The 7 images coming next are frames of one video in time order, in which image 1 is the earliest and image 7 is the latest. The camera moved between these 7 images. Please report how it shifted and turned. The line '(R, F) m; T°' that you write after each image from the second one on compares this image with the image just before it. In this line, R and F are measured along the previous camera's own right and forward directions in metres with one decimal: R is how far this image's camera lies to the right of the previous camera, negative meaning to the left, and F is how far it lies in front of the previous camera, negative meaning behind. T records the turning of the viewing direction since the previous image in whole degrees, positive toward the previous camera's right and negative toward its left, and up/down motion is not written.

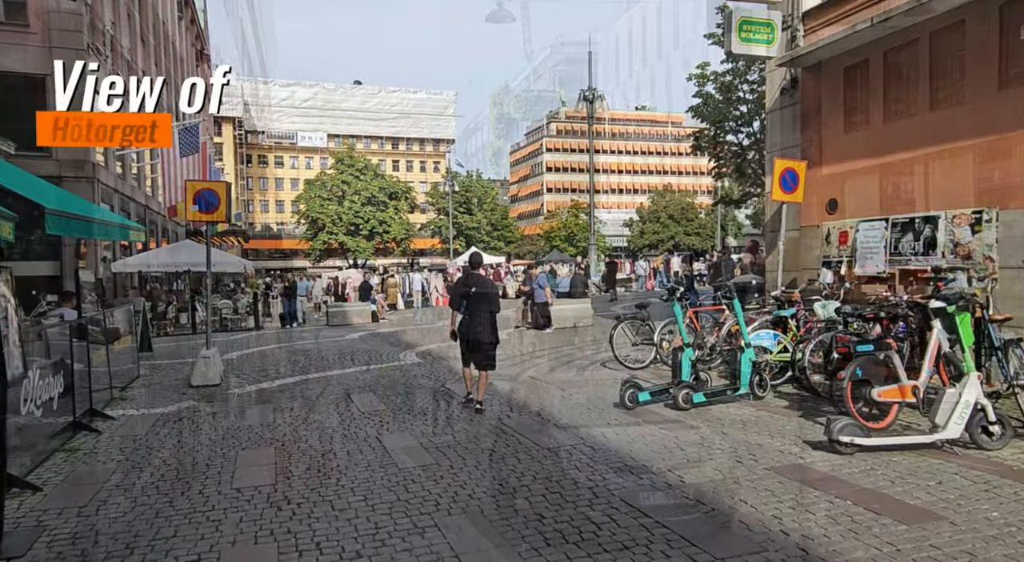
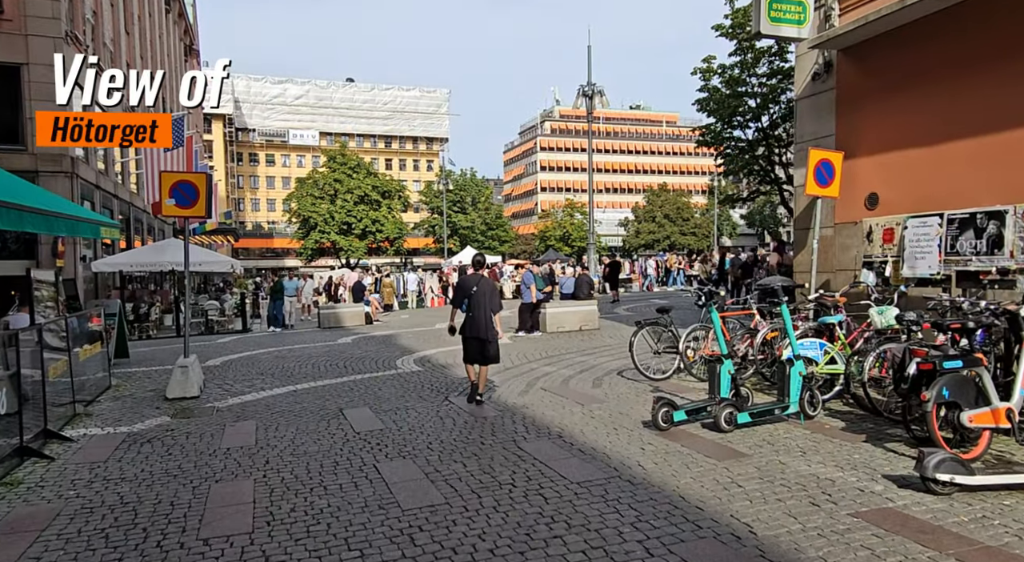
(-0.2, +0.9) m; +1°
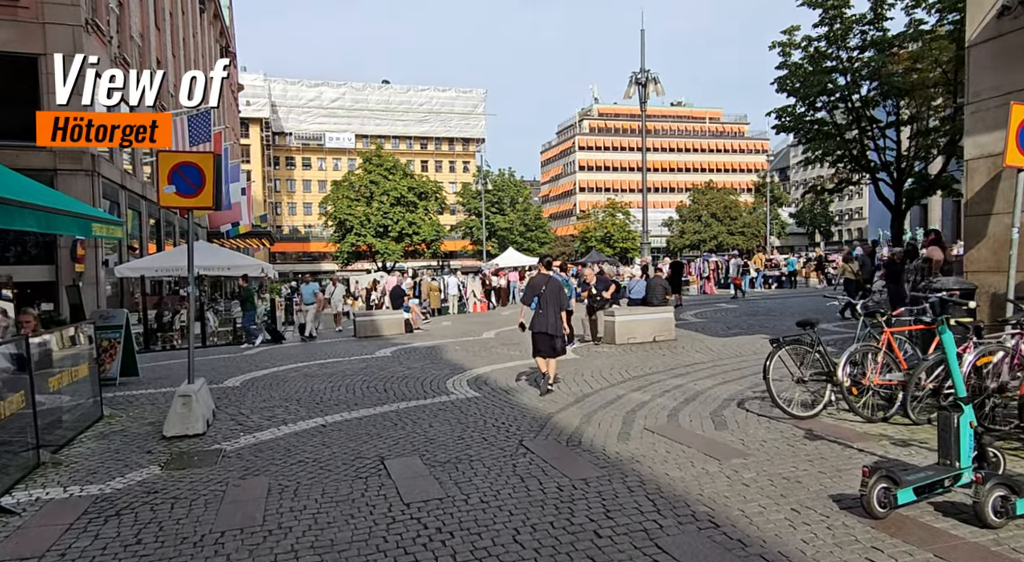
(-0.6, +2.1) m; -3°
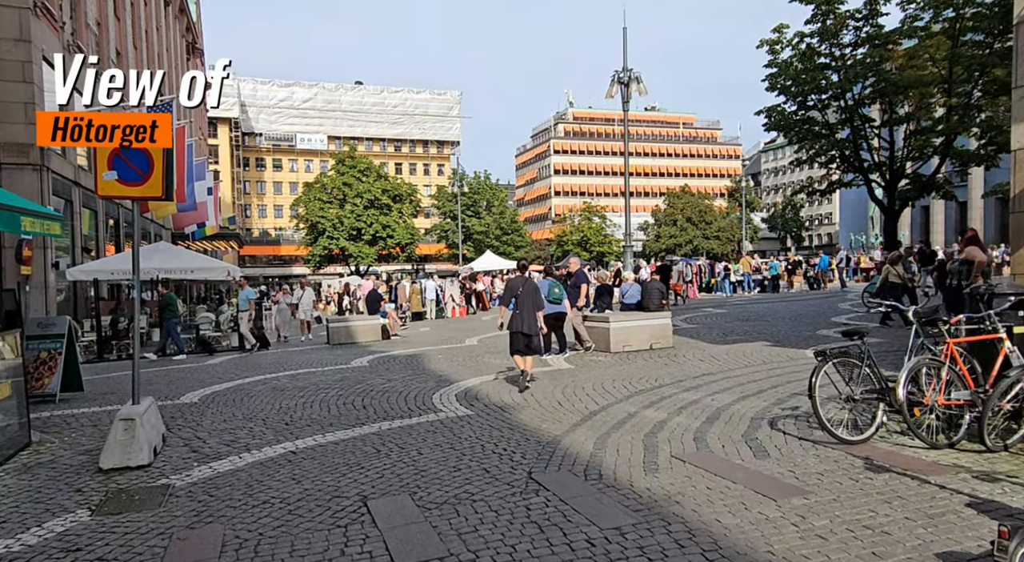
(-0.3, +1.0) m; +2°
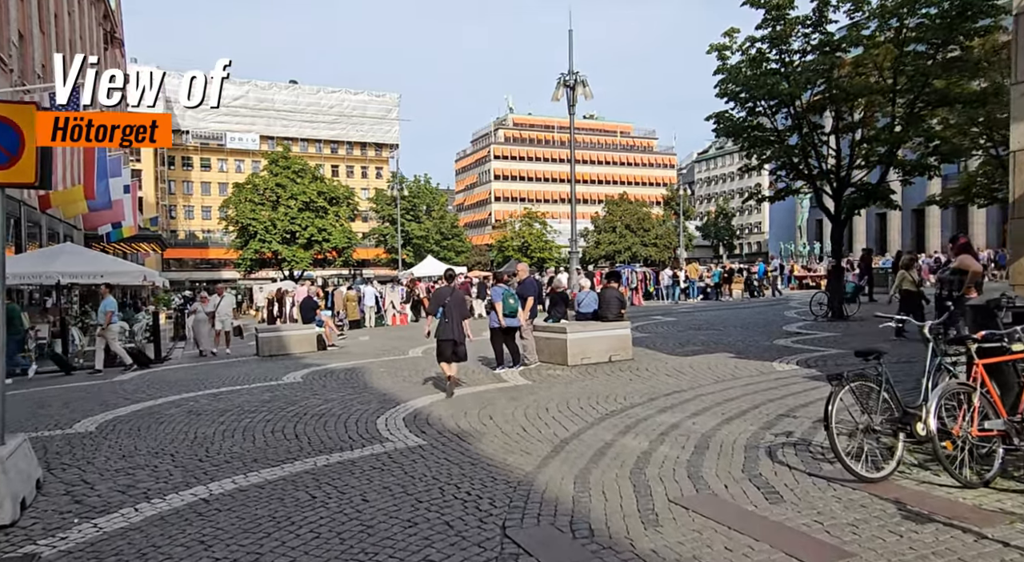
(-0.2, +1.0) m; +5°
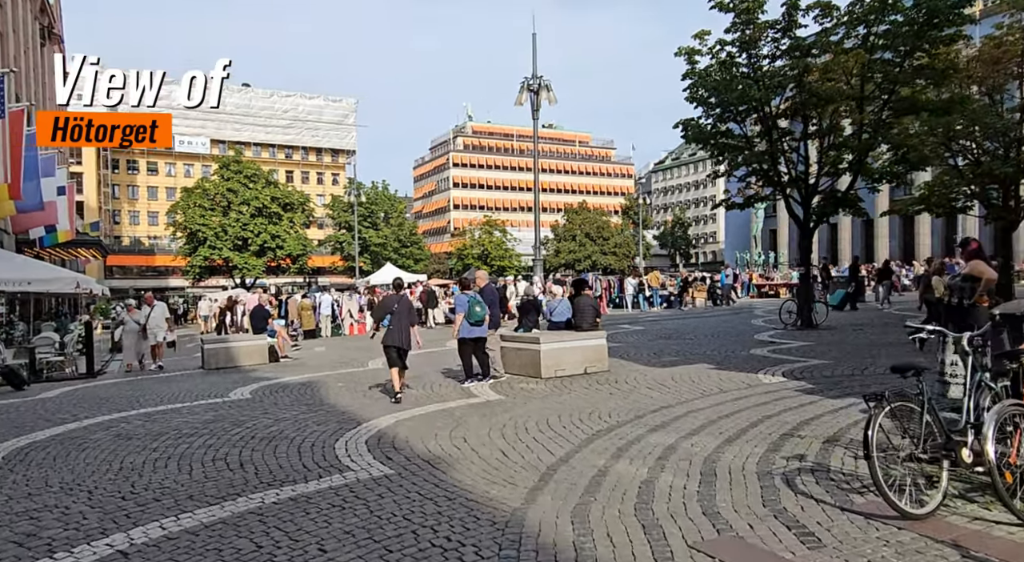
(-0.2, +0.8) m; +4°
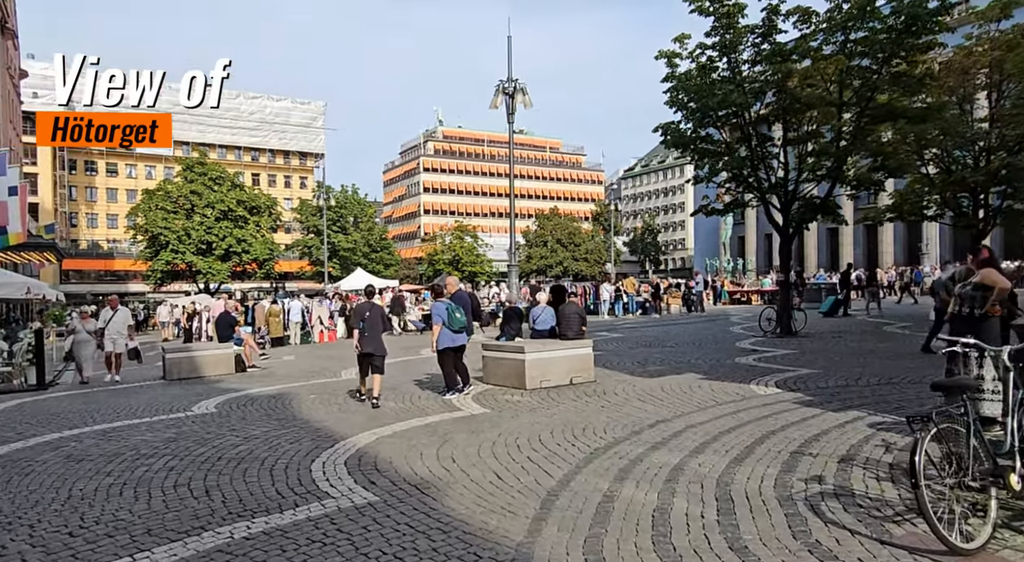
(-0.2, +0.5) m; +3°
